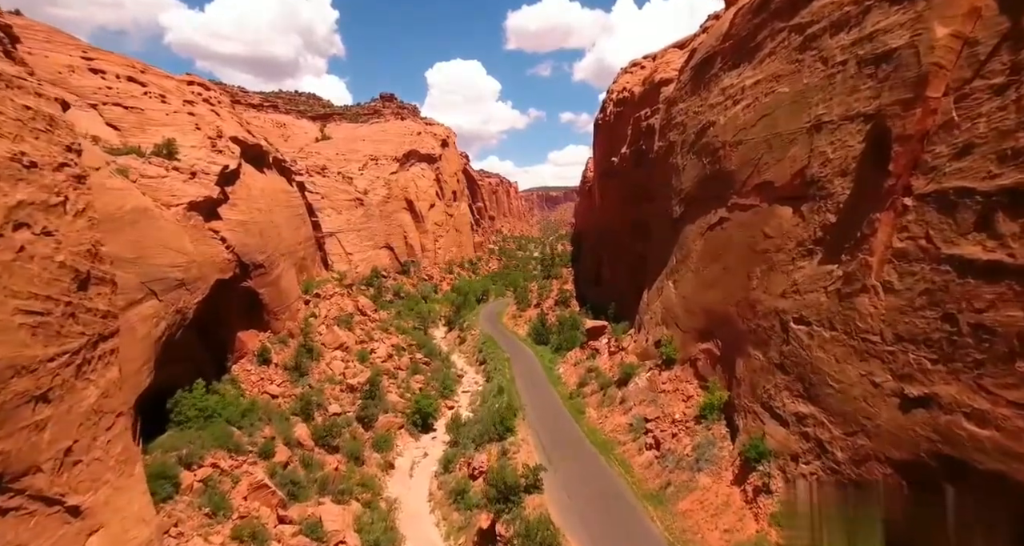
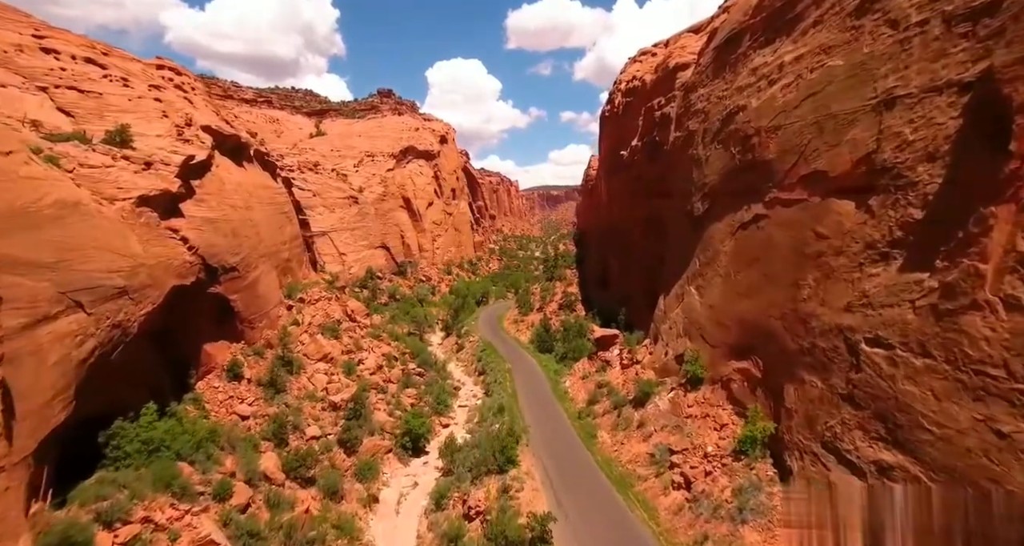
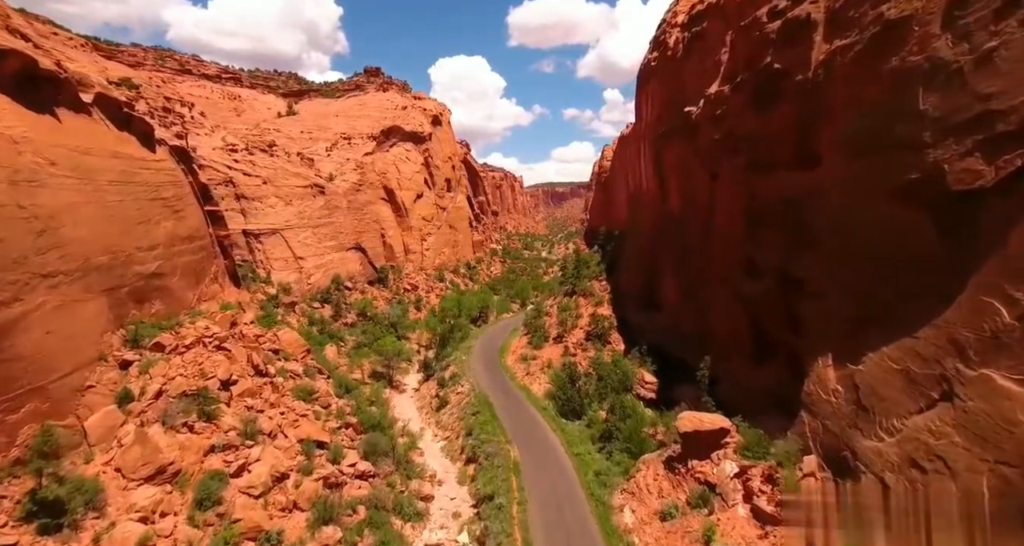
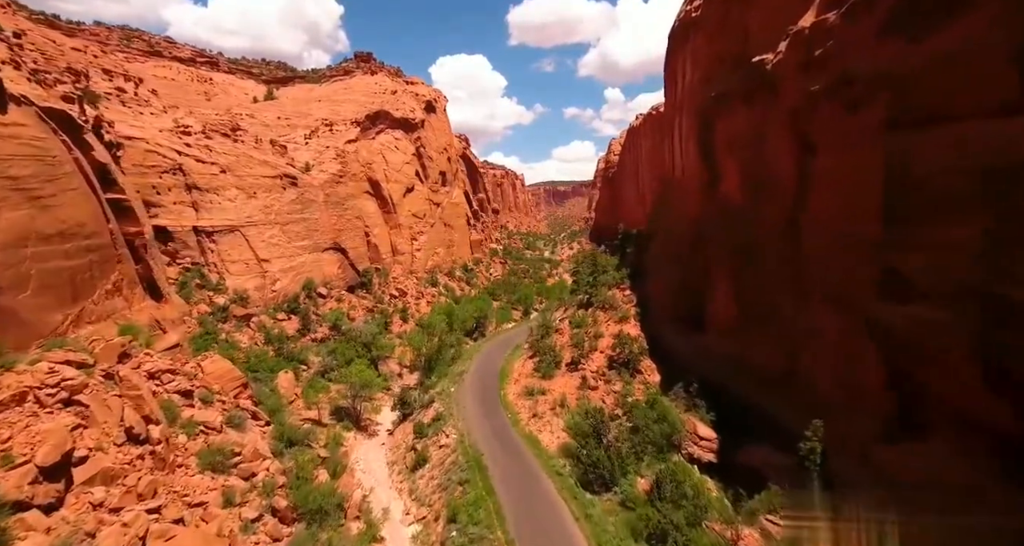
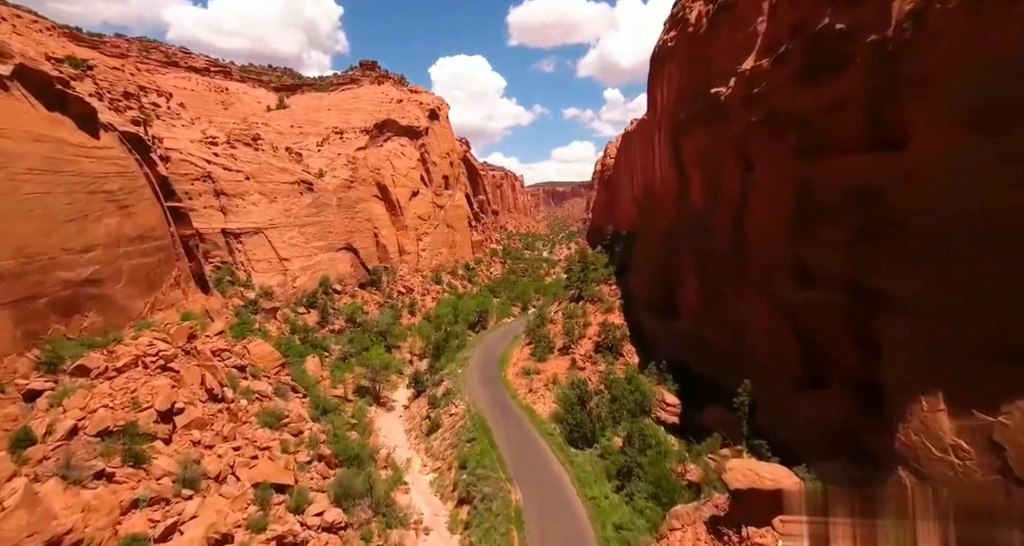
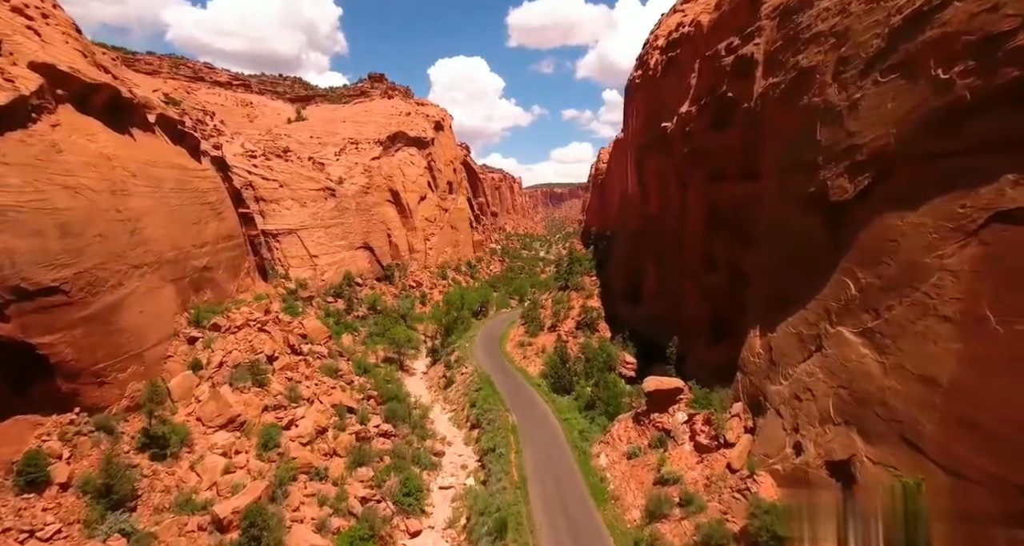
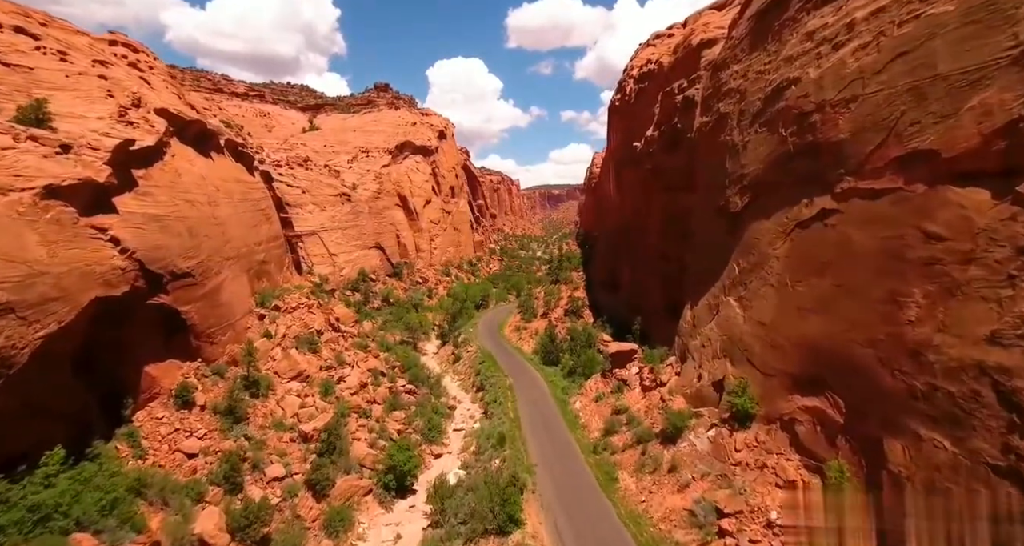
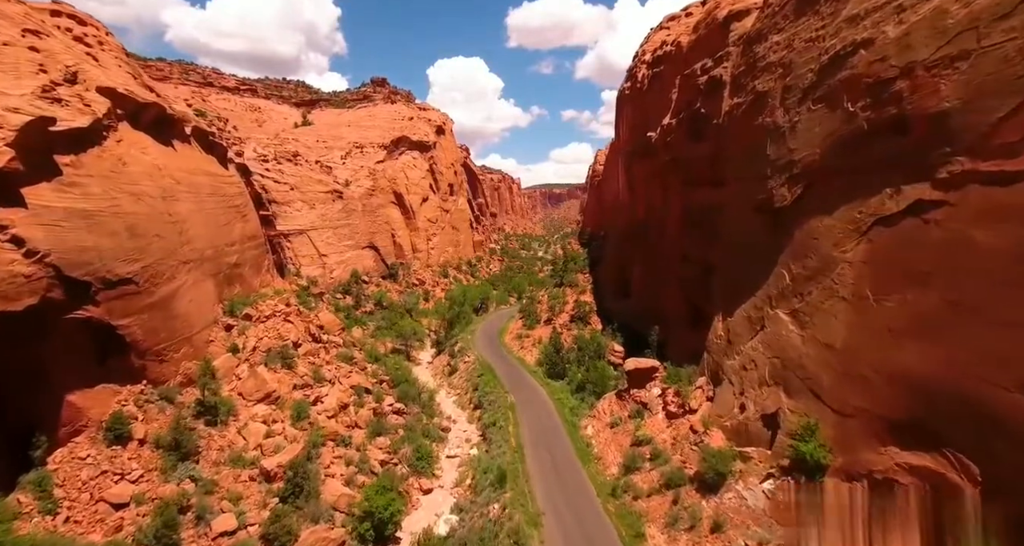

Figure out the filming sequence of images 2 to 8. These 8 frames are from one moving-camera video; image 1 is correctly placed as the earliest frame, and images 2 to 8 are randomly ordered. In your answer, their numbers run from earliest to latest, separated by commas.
2, 7, 8, 6, 3, 5, 4
